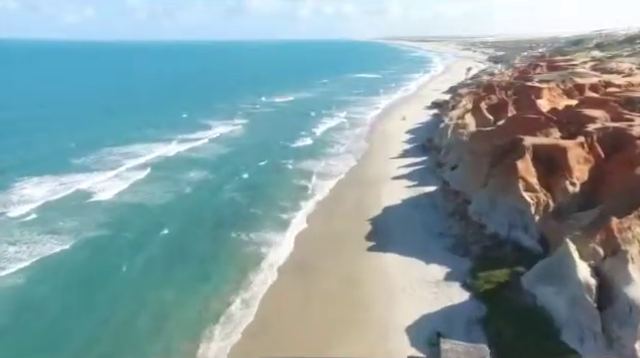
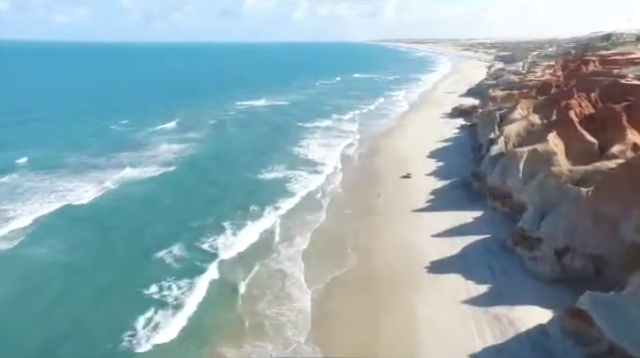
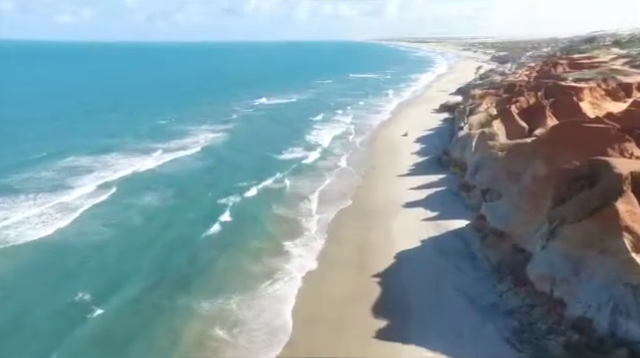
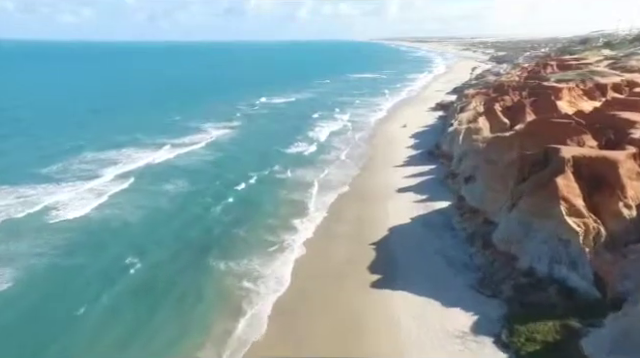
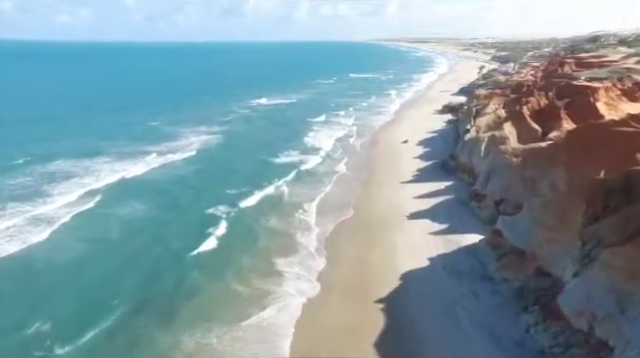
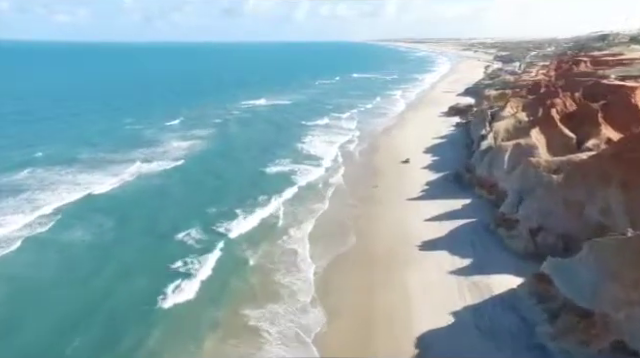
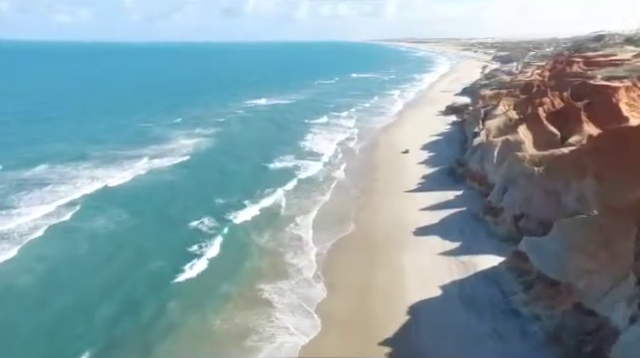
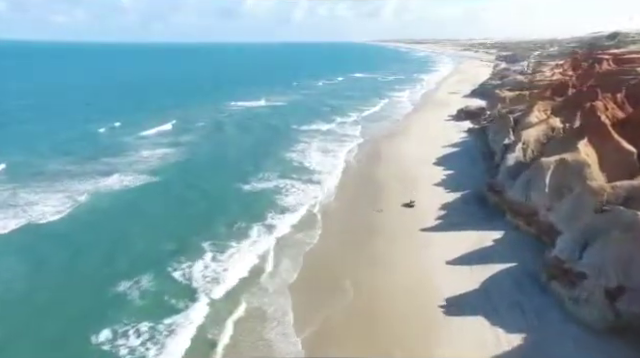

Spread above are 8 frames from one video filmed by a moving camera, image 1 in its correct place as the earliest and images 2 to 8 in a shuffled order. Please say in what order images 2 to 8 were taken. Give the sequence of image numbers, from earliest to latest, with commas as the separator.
4, 3, 5, 7, 6, 2, 8
